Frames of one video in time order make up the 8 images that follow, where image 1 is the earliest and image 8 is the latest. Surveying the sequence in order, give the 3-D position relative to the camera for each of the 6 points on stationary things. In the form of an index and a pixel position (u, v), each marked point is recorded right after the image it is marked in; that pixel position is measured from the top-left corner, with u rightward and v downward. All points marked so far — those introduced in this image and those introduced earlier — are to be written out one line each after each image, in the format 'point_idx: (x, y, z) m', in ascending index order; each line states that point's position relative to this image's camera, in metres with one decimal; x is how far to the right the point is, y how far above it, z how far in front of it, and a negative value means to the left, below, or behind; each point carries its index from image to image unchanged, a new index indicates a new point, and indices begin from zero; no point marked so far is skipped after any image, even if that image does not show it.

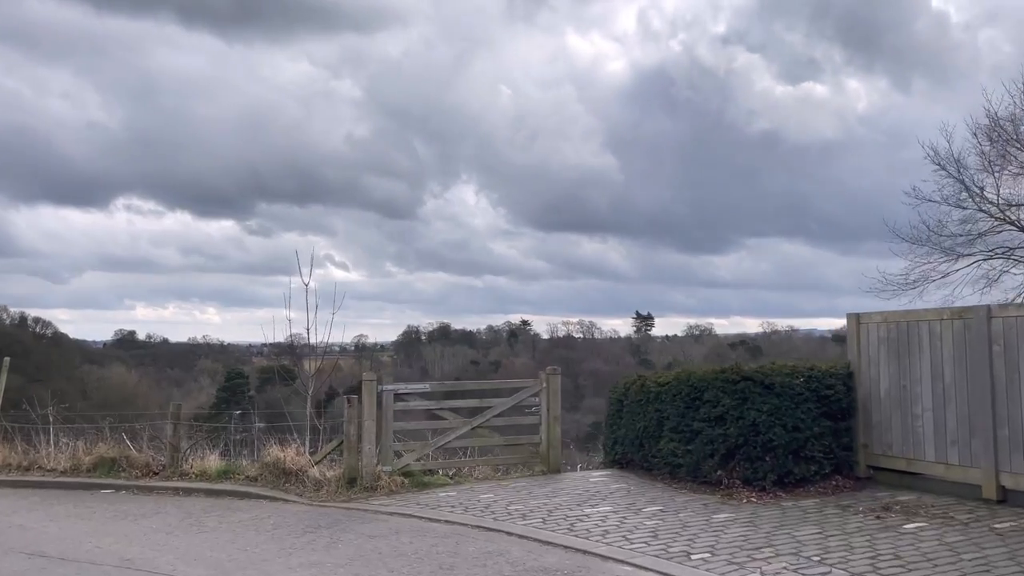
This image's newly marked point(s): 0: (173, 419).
0: (-3.9, -1.5, +9.4) m
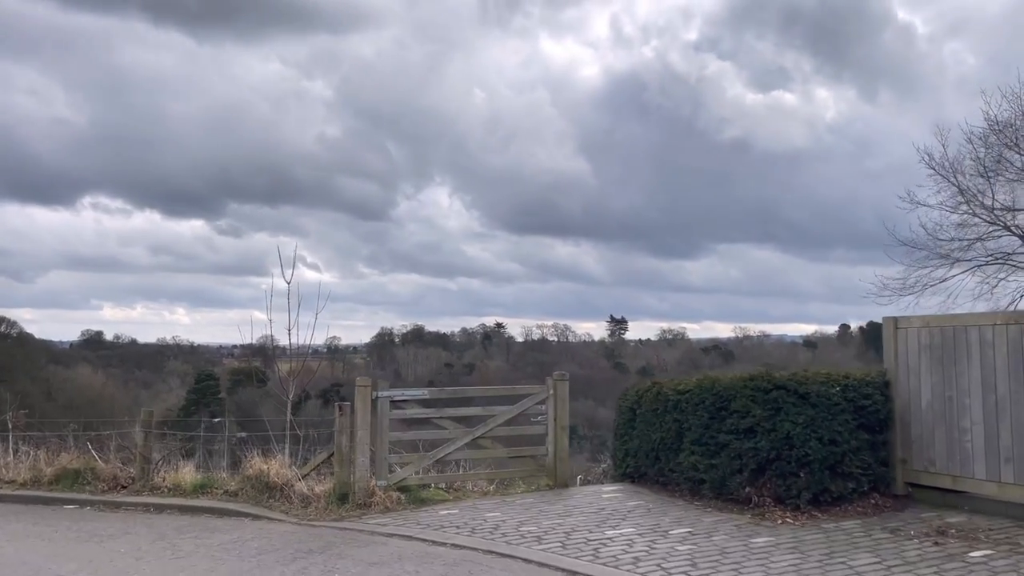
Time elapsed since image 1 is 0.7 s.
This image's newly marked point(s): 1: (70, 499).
0: (-4.0, -1.5, +8.9) m
1: (-4.5, -2.2, +8.4) m
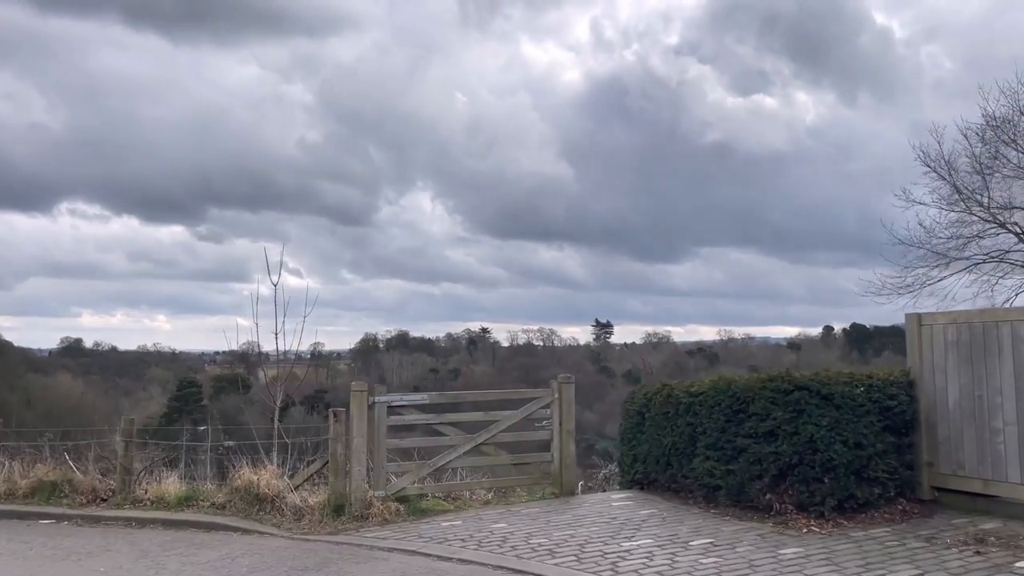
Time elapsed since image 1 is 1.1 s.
0: (-4.0, -1.5, +8.5) m
1: (-4.6, -2.2, +8.1) m
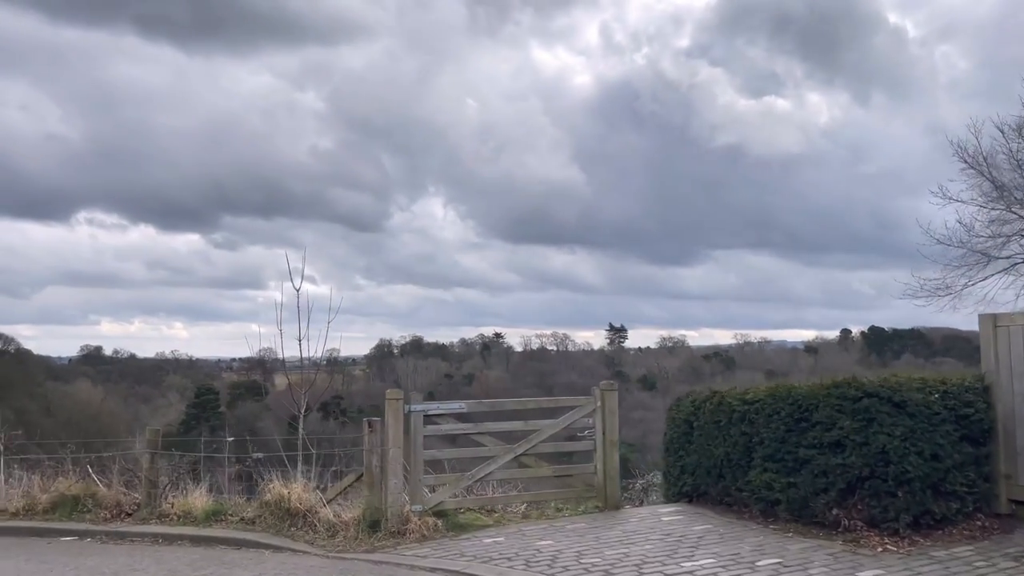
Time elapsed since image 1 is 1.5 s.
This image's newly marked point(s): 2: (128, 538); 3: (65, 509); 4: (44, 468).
0: (-3.7, -1.6, +8.3) m
1: (-4.3, -2.3, +7.9) m
2: (-3.6, -2.3, +7.6) m
3: (-4.6, -2.3, +8.5) m
4: (-5.3, -2.0, +9.3) m
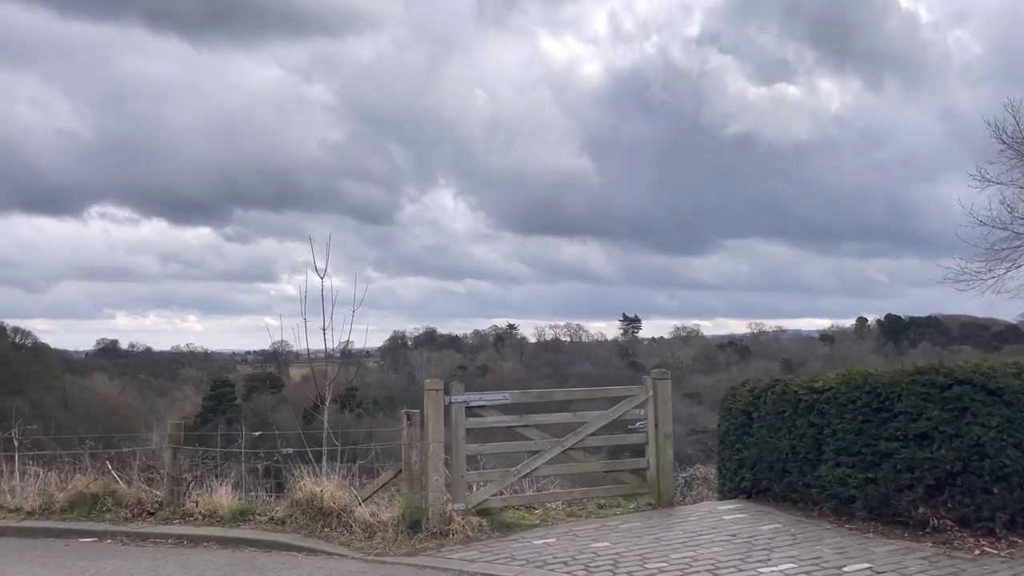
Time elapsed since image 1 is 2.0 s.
0: (-3.4, -1.5, +8.0) m
1: (-3.9, -2.2, +7.6) m
2: (-3.3, -2.2, +7.3) m
3: (-4.3, -2.2, +8.3) m
4: (-4.9, -1.9, +9.0) m
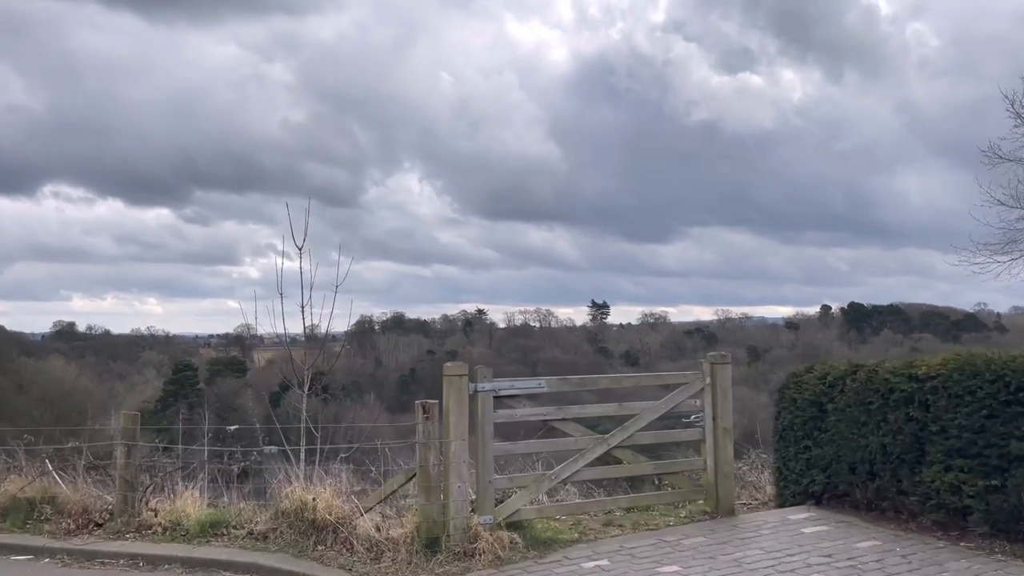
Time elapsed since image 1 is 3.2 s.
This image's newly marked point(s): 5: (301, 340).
0: (-3.4, -1.2, +7.1) m
1: (-3.9, -1.9, +6.7) m
2: (-3.2, -1.9, +6.4) m
3: (-4.3, -1.9, +7.3) m
4: (-5.0, -1.6, +8.1) m
5: (-5.3, -1.3, +20.1) m
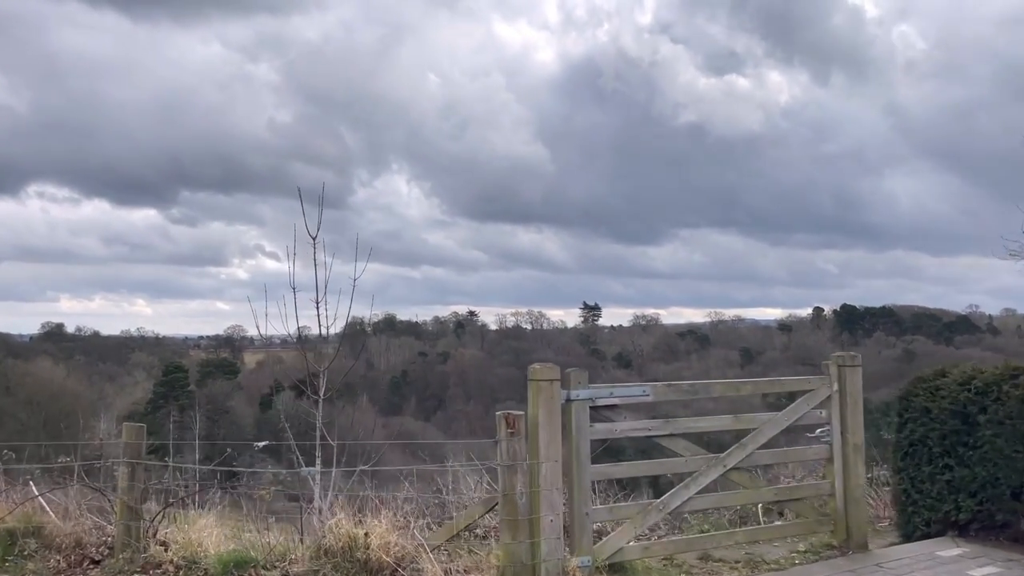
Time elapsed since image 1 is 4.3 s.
0: (-3.1, -1.2, +6.4) m
1: (-3.6, -1.9, +6.0) m
2: (-2.9, -1.9, +5.7) m
3: (-4.0, -1.8, +6.6) m
4: (-4.7, -1.6, +7.3) m
5: (-5.1, -1.3, +19.4) m
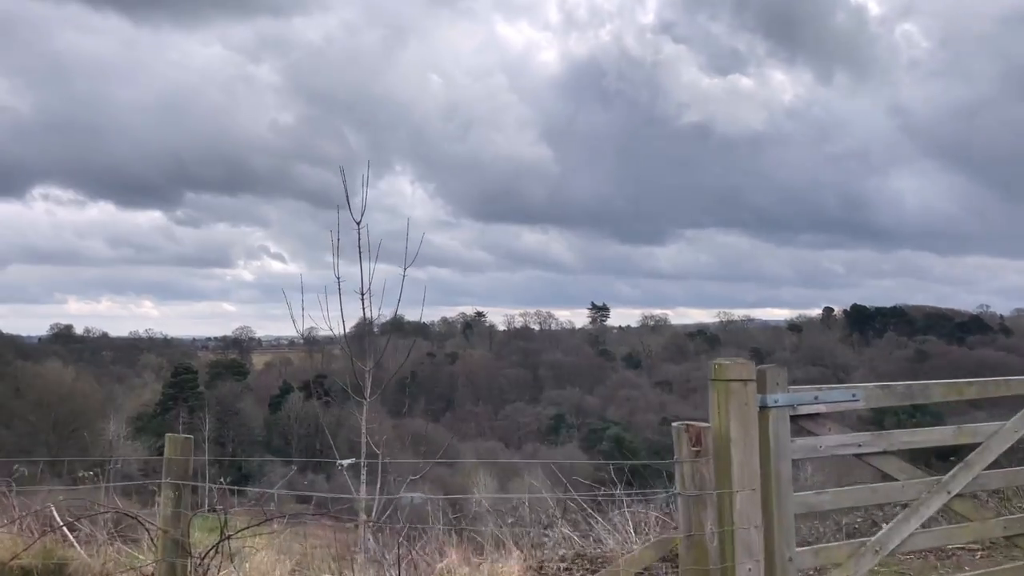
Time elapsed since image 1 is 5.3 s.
0: (-2.6, -1.1, +5.7) m
1: (-3.1, -1.8, +5.3) m
2: (-2.4, -1.8, +5.0) m
3: (-3.5, -1.8, +5.9) m
4: (-4.2, -1.5, +6.7) m
5: (-4.5, -1.2, +18.7) m
